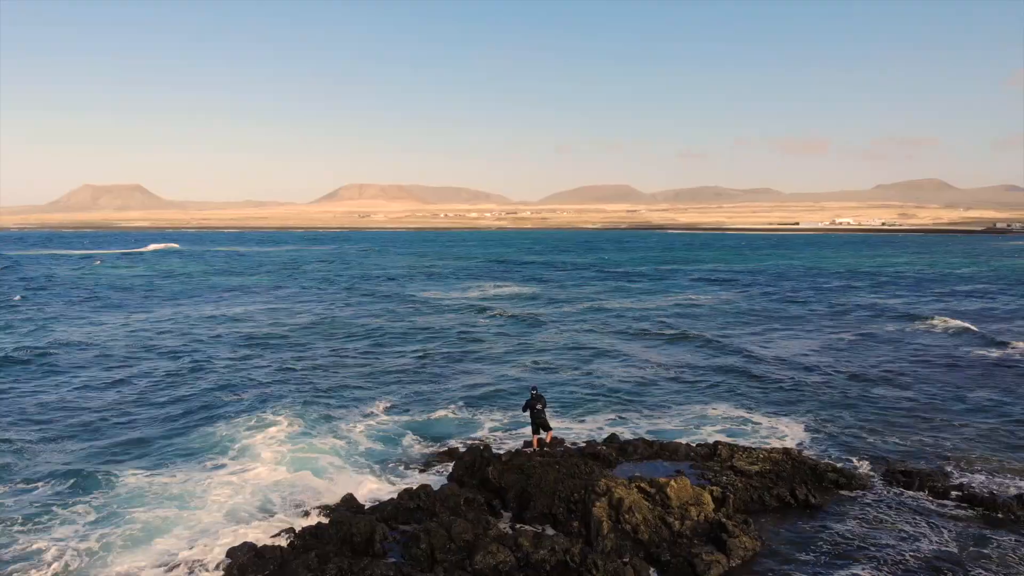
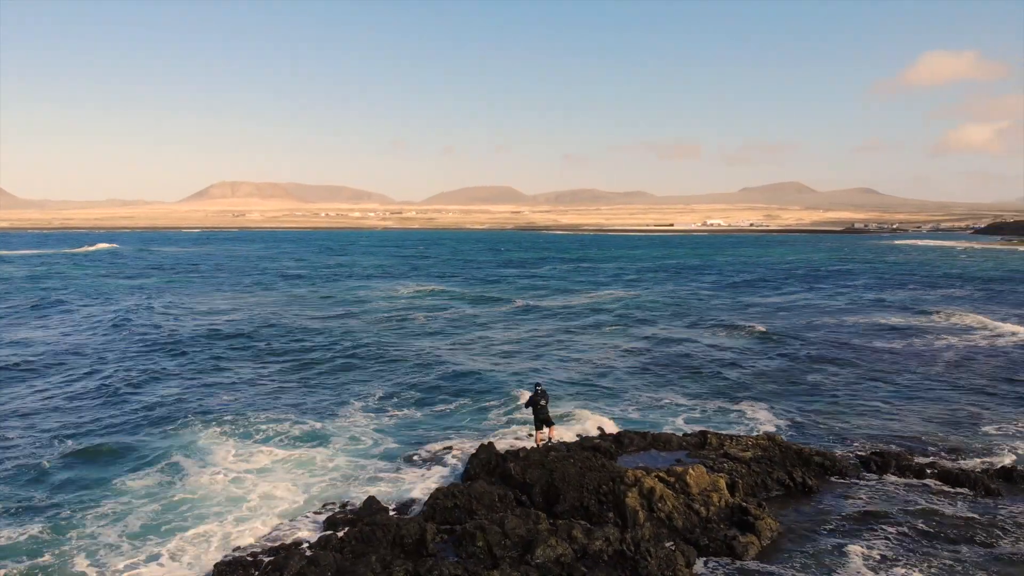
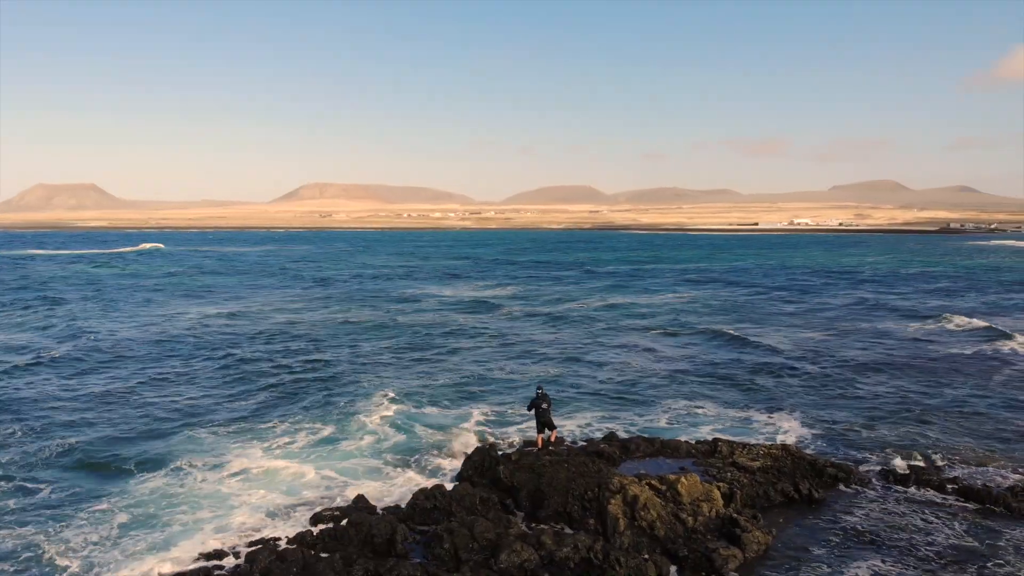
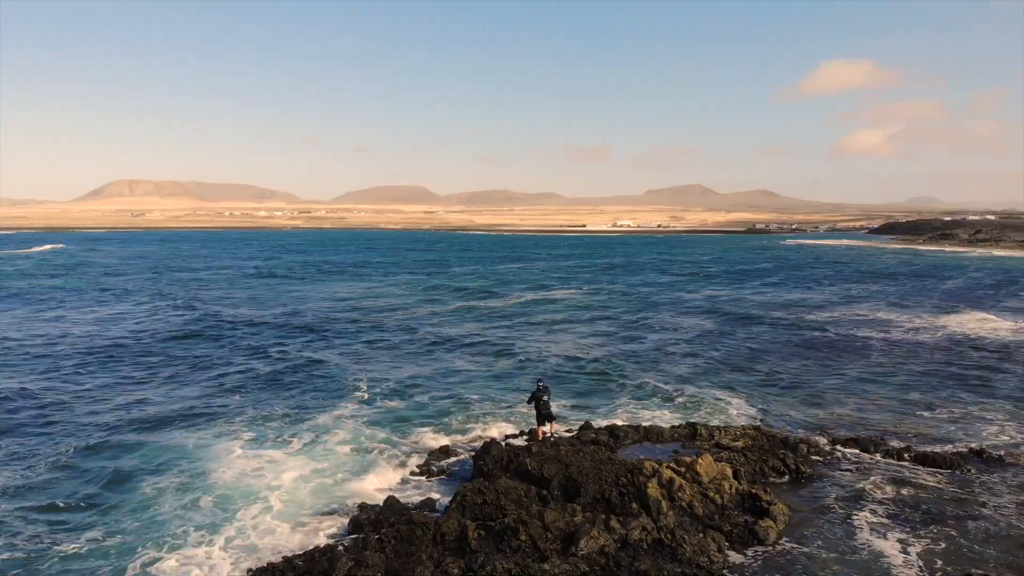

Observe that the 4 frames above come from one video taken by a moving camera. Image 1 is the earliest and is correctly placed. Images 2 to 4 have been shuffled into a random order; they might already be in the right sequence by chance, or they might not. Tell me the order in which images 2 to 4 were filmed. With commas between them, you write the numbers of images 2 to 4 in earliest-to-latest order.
3, 2, 4
